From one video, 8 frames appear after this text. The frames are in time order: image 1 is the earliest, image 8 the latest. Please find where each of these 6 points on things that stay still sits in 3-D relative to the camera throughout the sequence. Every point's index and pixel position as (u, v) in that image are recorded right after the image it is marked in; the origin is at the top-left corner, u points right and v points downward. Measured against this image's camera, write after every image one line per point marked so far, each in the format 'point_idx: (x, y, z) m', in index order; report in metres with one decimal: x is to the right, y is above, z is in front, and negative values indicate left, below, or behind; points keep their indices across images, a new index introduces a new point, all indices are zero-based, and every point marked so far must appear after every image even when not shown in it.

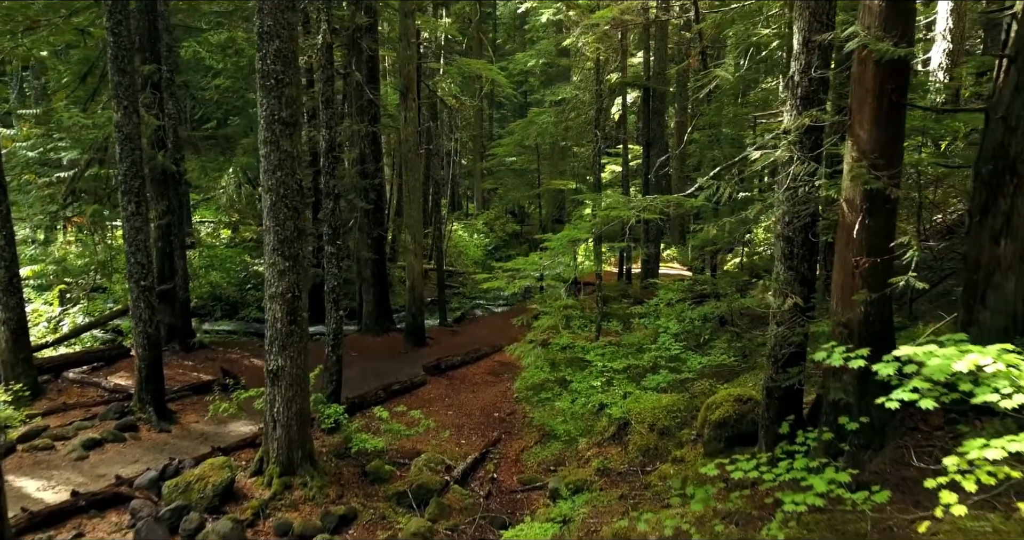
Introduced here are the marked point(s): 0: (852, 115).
0: (+1.8, +0.8, +5.3) m
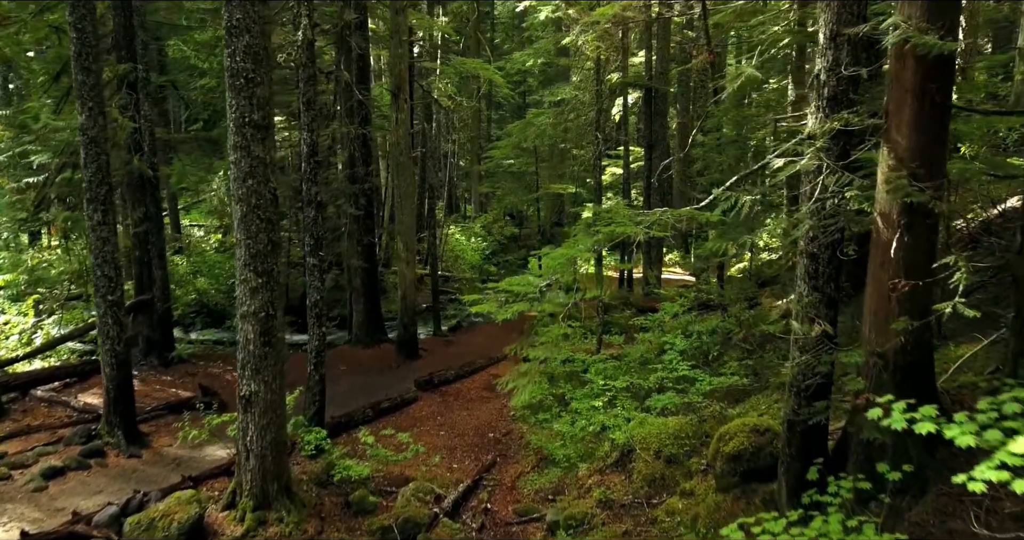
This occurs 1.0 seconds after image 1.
0: (+1.8, +0.7, +4.7) m
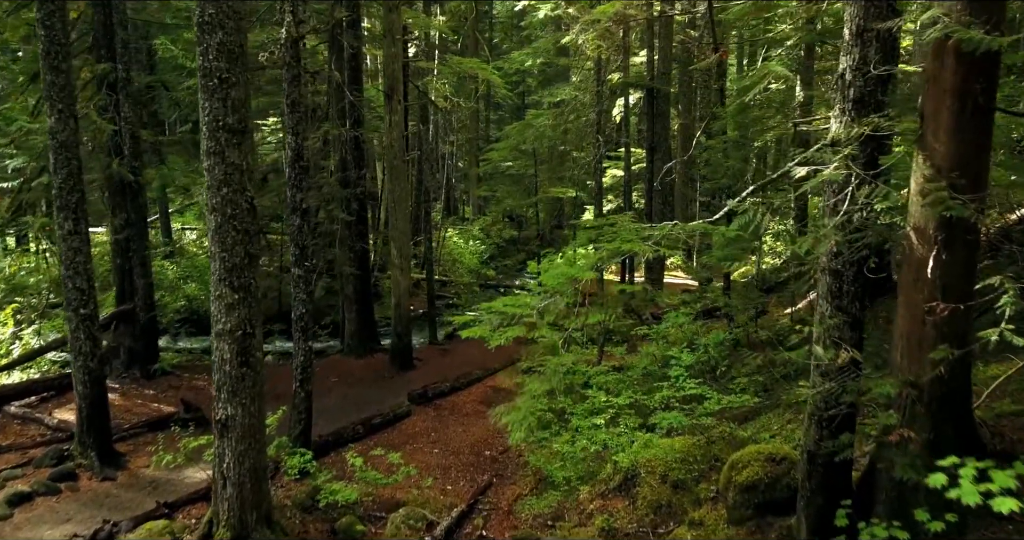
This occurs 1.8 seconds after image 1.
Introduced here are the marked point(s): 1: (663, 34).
0: (+1.7, +0.6, +4.2) m
1: (+2.3, +3.7, +15.7) m
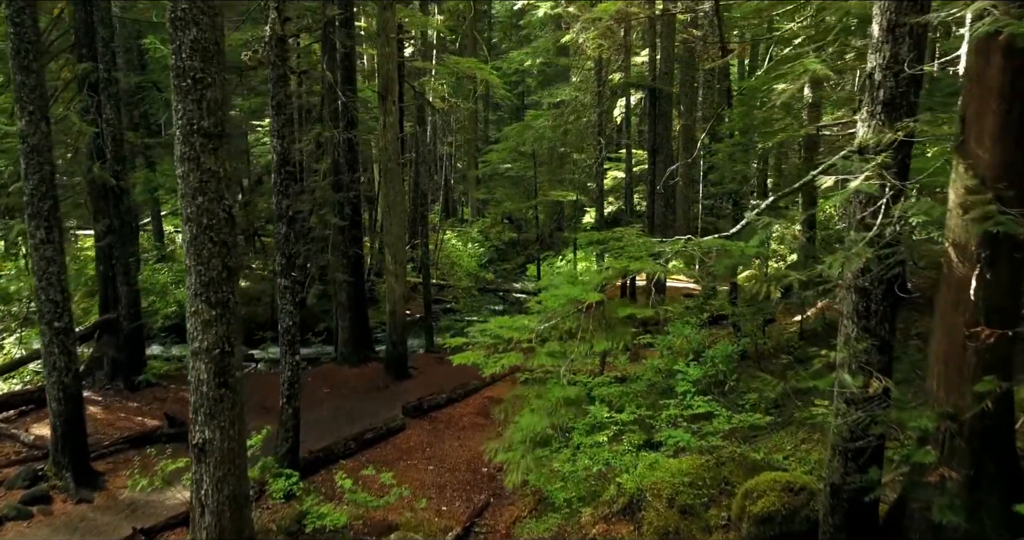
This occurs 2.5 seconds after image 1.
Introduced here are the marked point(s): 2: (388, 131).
0: (+1.7, +0.5, +3.8) m
1: (+2.3, +3.6, +15.3) m
2: (-1.5, +1.7, +12.1) m
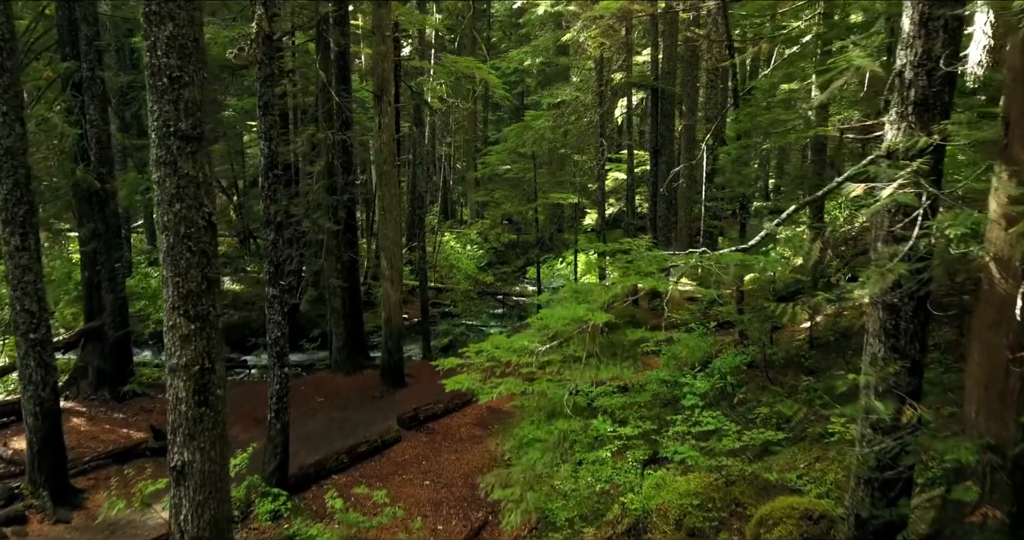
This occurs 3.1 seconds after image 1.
0: (+1.7, +0.5, +3.5) m
1: (+2.3, +3.6, +14.9) m
2: (-1.5, +1.6, +11.7) m
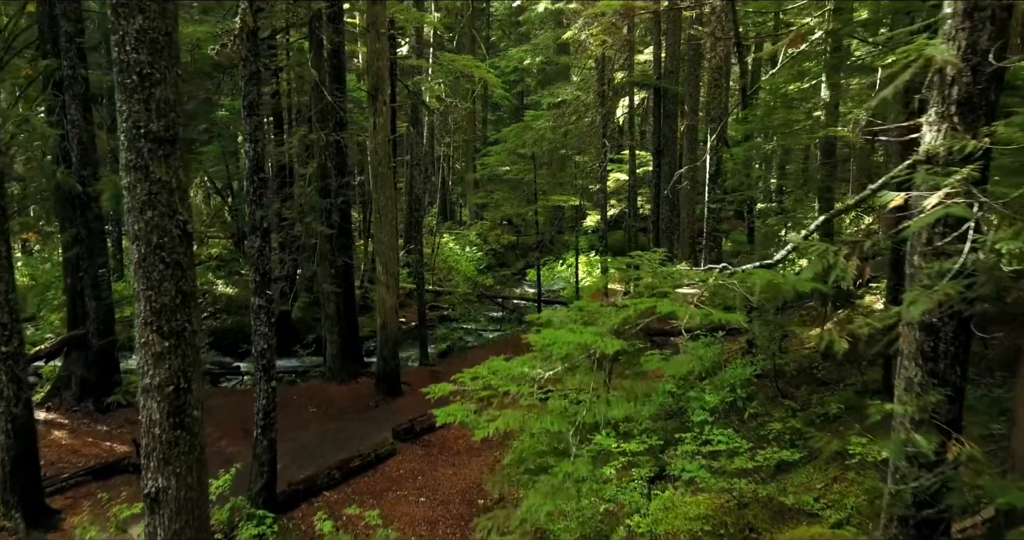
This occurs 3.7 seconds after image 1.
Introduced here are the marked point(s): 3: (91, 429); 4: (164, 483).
0: (+1.7, +0.4, +3.1) m
1: (+2.3, +3.5, +14.5) m
2: (-1.5, +1.6, +11.3) m
3: (-3.9, -1.5, +9.4) m
4: (-1.8, -1.1, +5.1) m
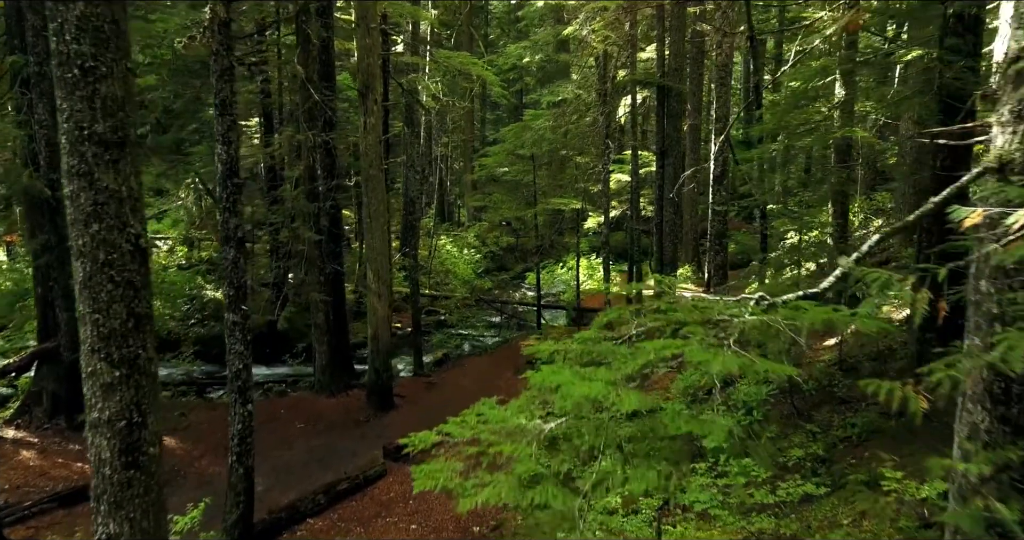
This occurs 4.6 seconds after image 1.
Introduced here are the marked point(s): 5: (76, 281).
0: (+1.7, +0.3, +2.5) m
1: (+2.3, +3.4, +14.0) m
2: (-1.5, +1.5, +10.8) m
3: (-4.0, -1.6, +8.8) m
4: (-1.8, -1.2, +4.5) m
5: (-1.9, 0.0, +4.3) m
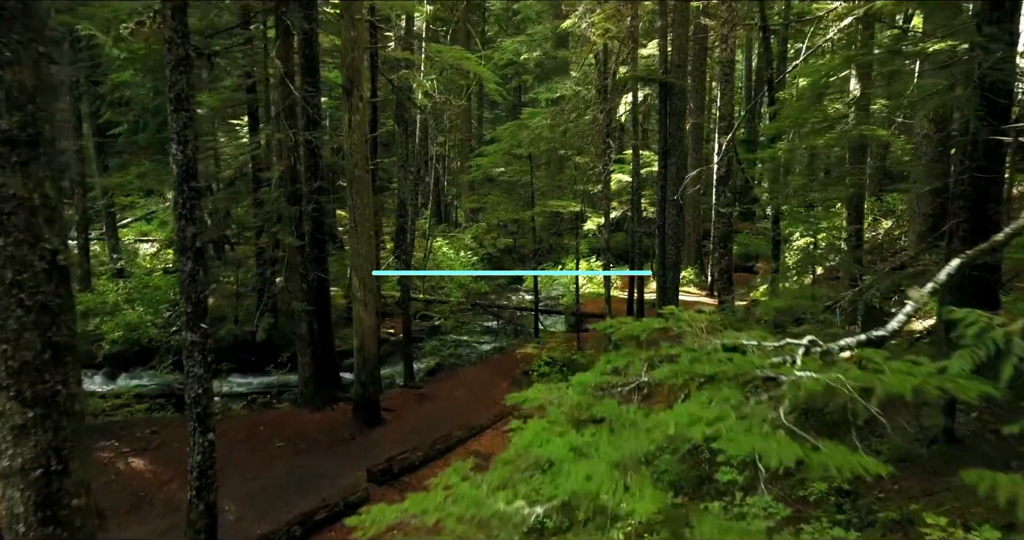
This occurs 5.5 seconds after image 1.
0: (+1.6, +0.3, +1.9) m
1: (+2.2, +3.4, +13.3) m
2: (-1.6, +1.4, +10.1) m
3: (-4.0, -1.7, +8.2) m
4: (-1.8, -1.2, +3.8) m
5: (-1.9, -0.1, +3.6) m
